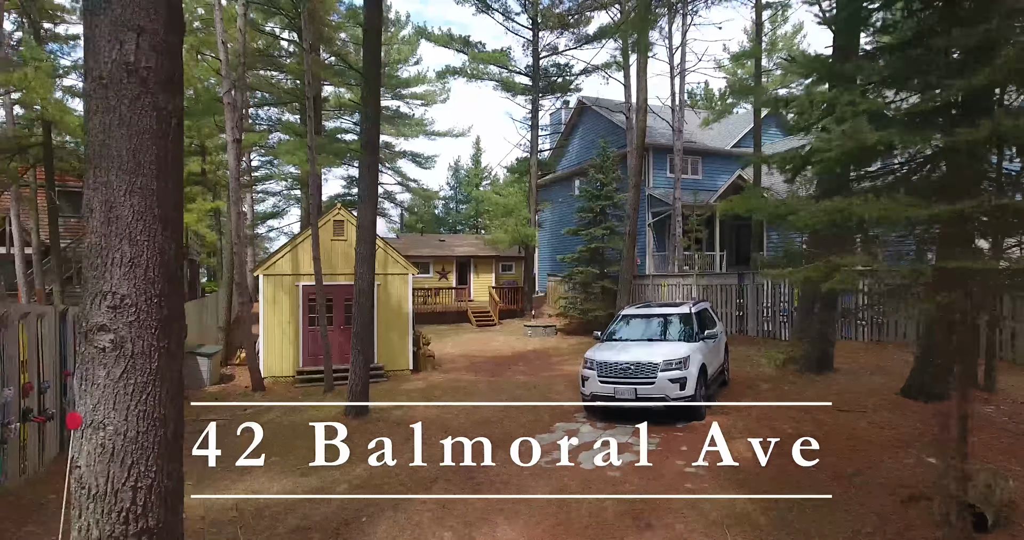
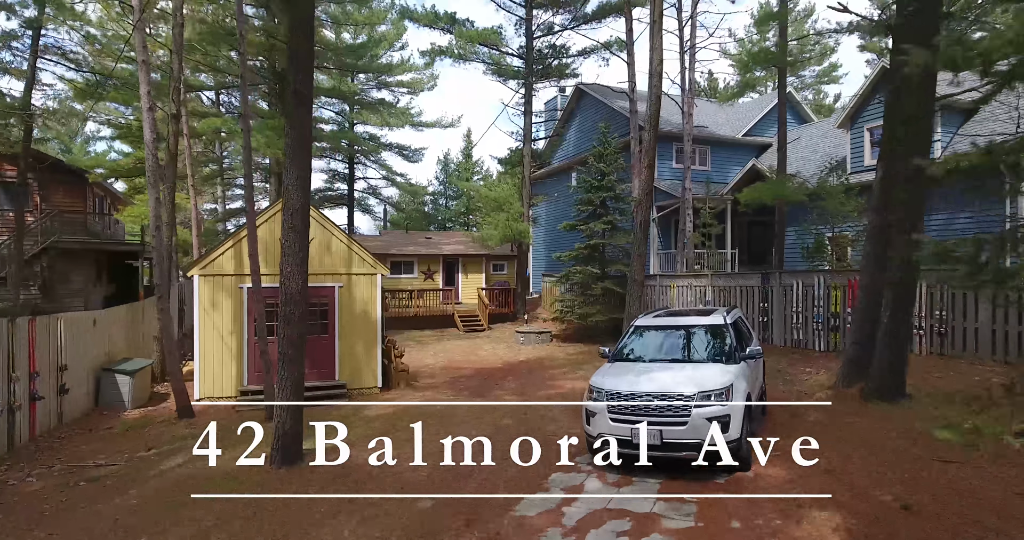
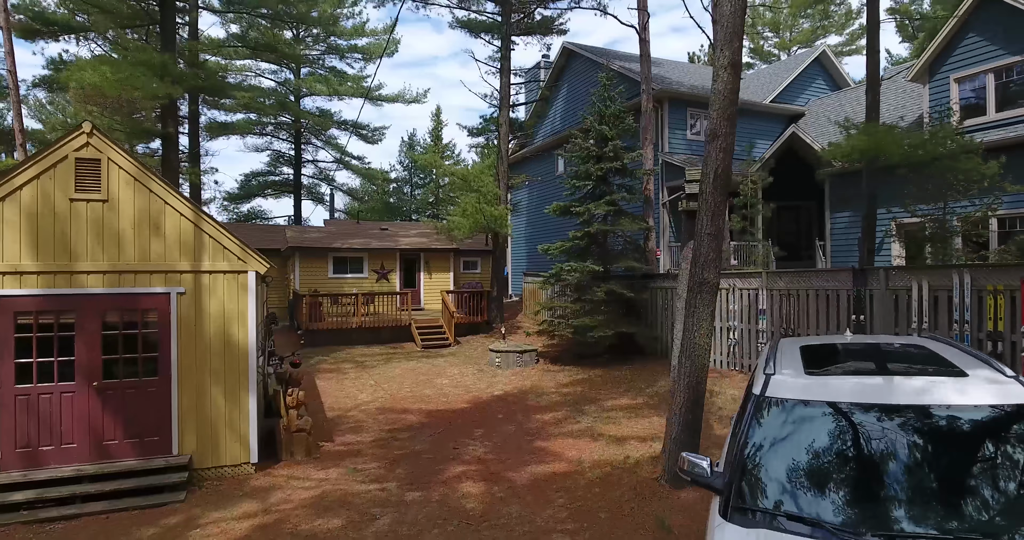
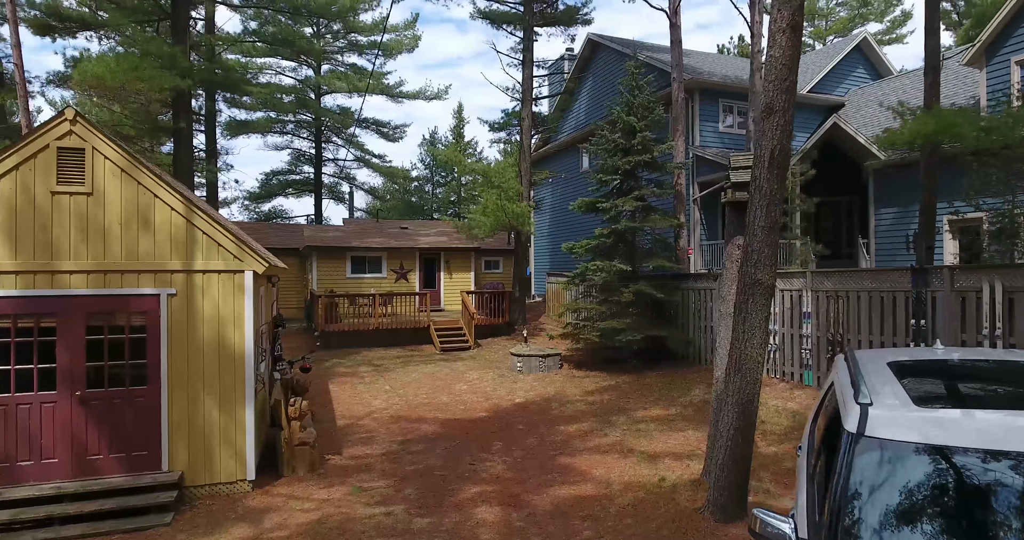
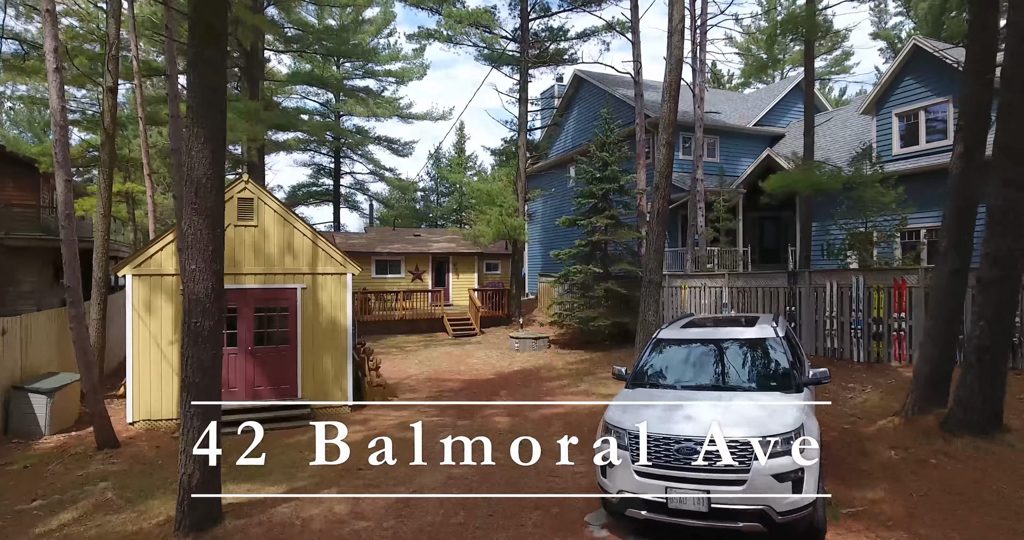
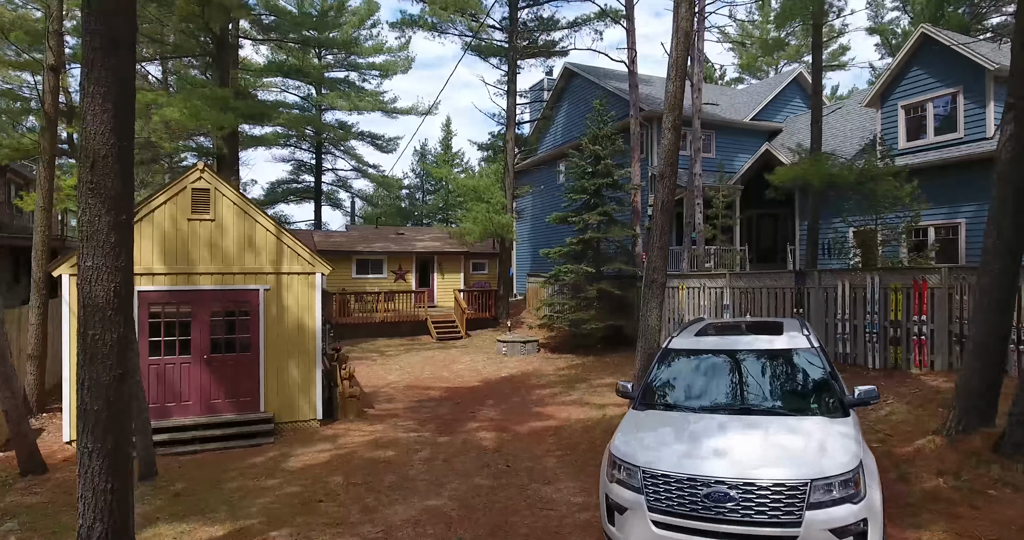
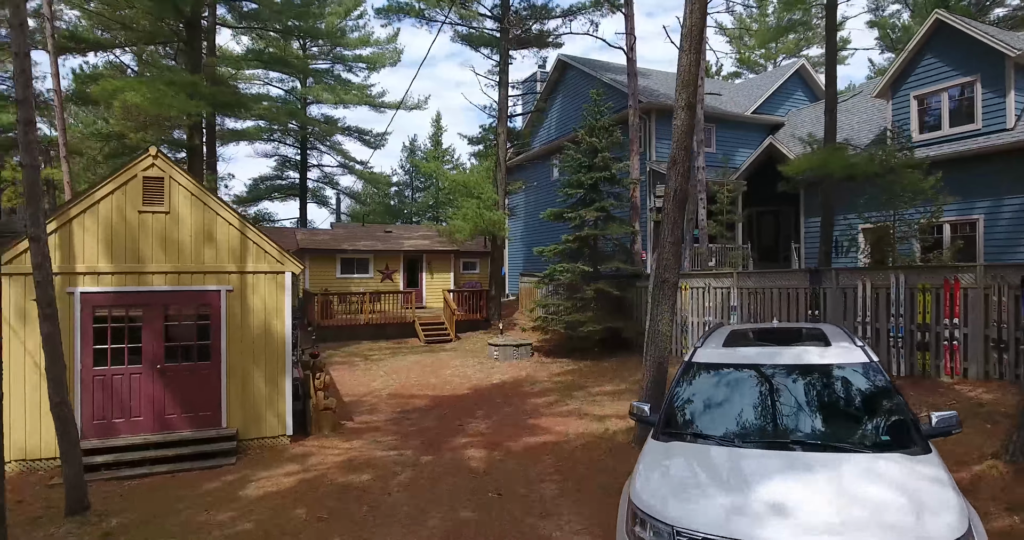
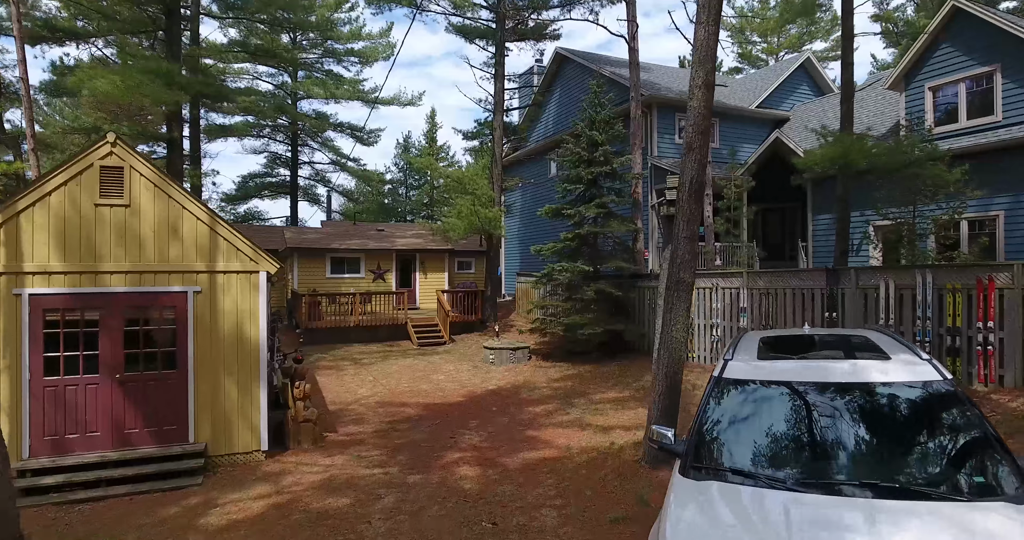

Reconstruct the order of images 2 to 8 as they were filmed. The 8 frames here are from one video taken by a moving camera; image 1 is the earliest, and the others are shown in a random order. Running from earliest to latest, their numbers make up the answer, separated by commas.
2, 5, 6, 7, 8, 3, 4
